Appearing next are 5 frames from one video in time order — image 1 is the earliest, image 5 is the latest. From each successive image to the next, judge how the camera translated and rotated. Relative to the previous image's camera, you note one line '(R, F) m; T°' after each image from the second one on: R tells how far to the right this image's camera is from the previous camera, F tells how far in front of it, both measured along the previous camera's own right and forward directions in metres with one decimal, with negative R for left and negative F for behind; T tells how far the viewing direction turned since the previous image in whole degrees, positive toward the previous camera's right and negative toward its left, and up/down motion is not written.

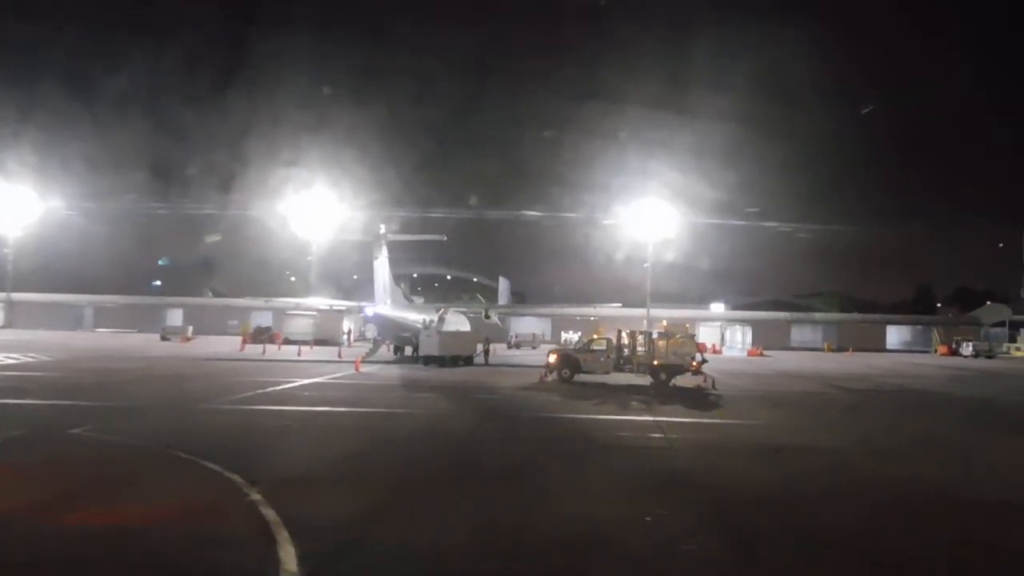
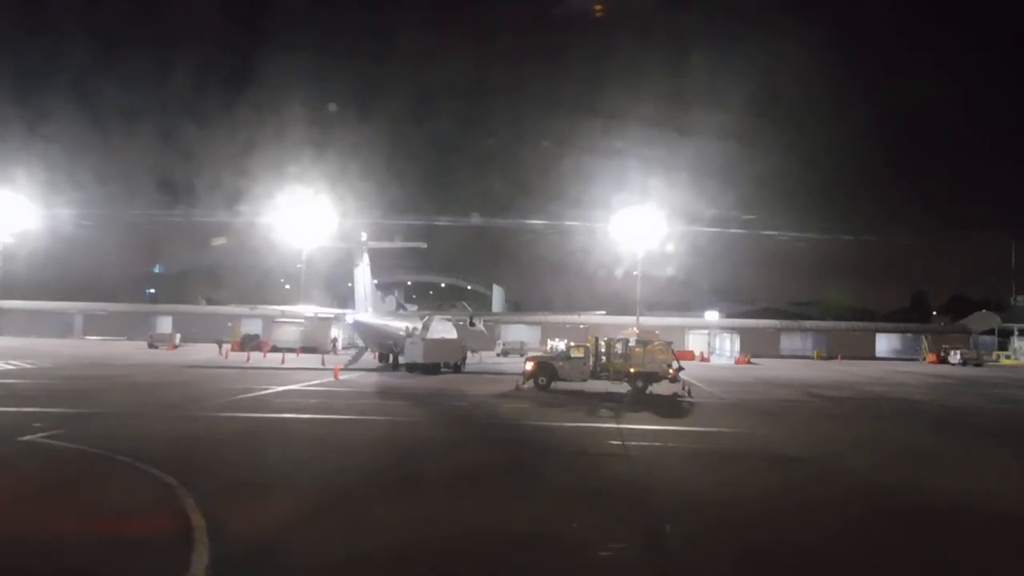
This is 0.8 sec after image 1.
(+0.6, 0.0) m; 0°
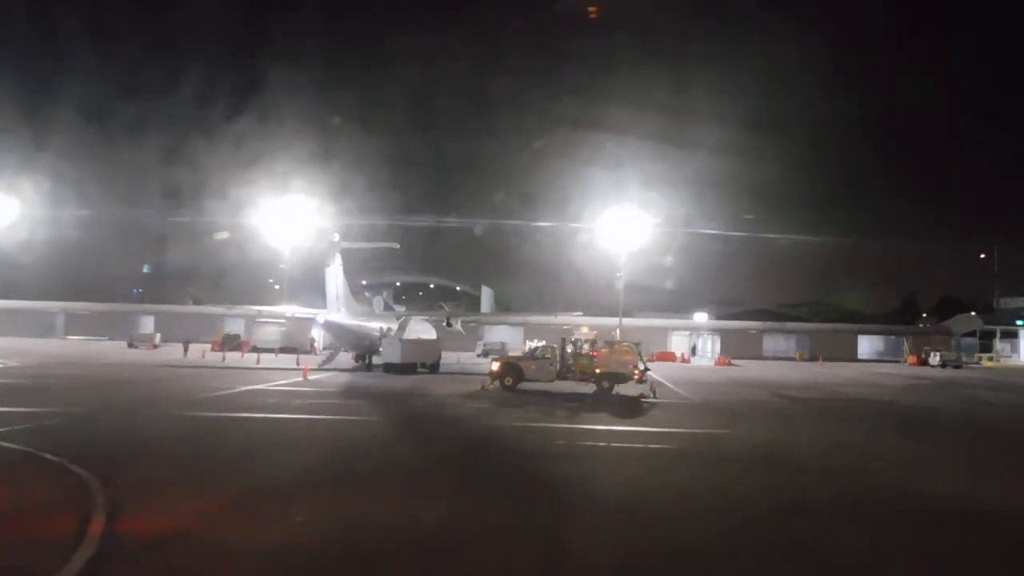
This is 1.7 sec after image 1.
(+0.8, 0.0) m; 0°
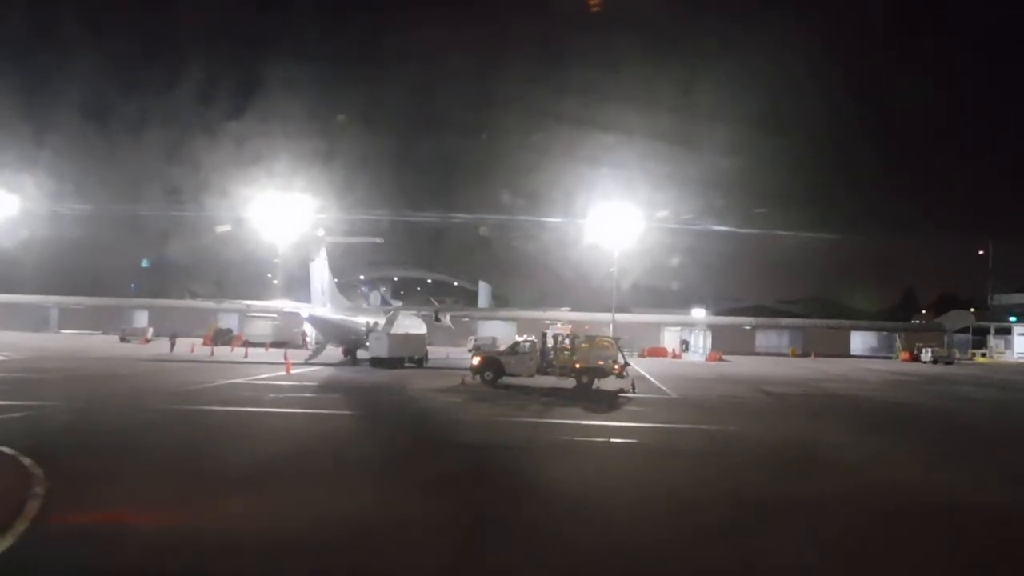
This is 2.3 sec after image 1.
(+0.6, 0.0) m; 0°
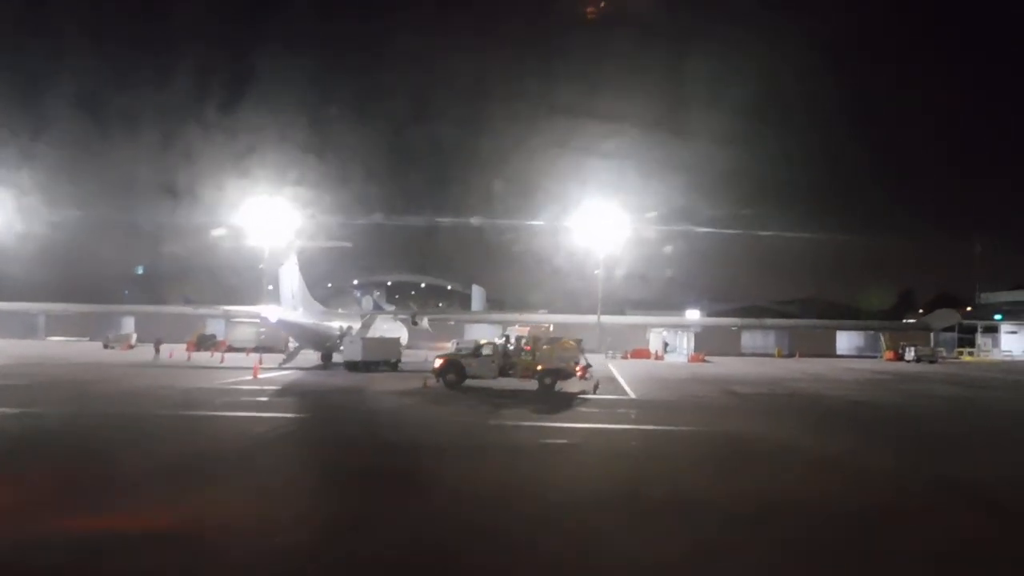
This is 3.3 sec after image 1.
(+1.1, -0.1) m; 0°
